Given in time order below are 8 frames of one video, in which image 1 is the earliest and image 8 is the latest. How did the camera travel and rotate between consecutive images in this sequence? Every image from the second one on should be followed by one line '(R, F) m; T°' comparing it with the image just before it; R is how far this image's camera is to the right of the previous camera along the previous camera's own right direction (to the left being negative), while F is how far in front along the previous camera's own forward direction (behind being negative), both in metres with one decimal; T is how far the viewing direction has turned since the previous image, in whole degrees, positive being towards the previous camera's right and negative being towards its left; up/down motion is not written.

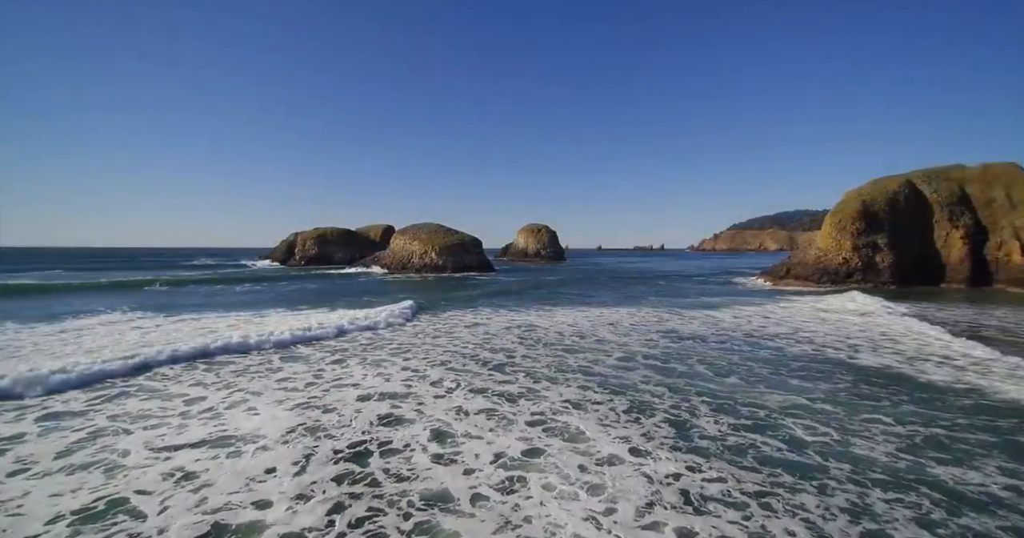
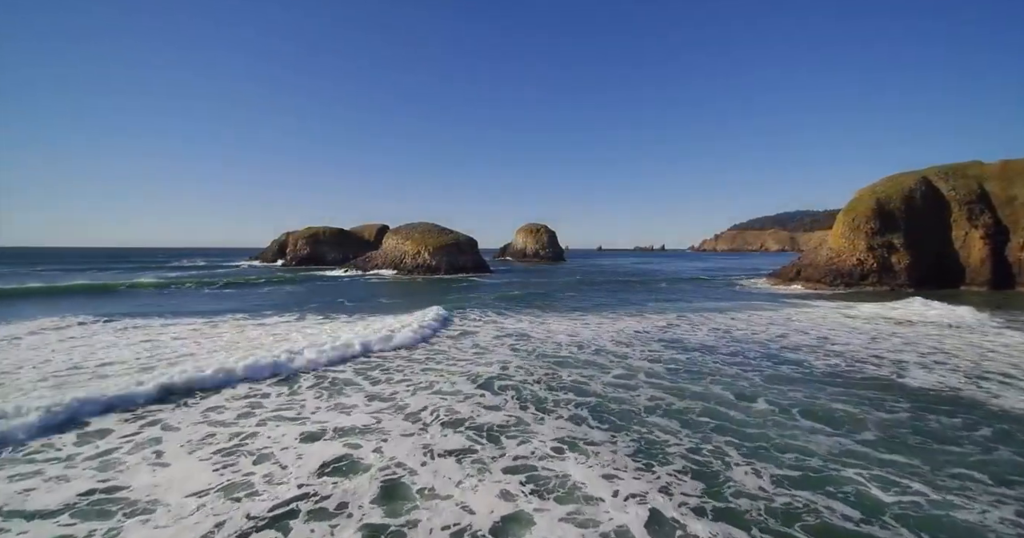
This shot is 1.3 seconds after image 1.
(+0.3, +1.8) m; 0°
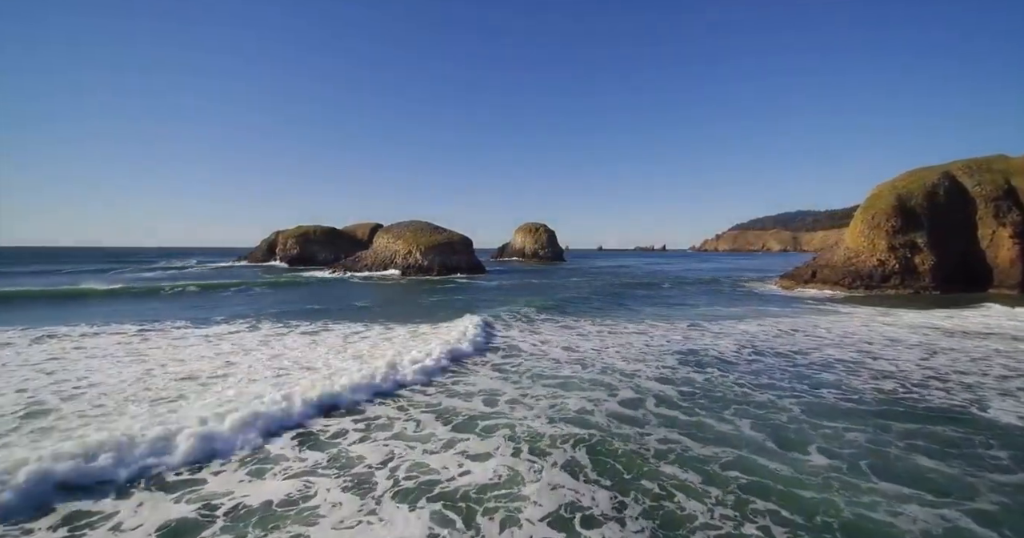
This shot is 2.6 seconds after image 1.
(+0.3, +2.2) m; 0°
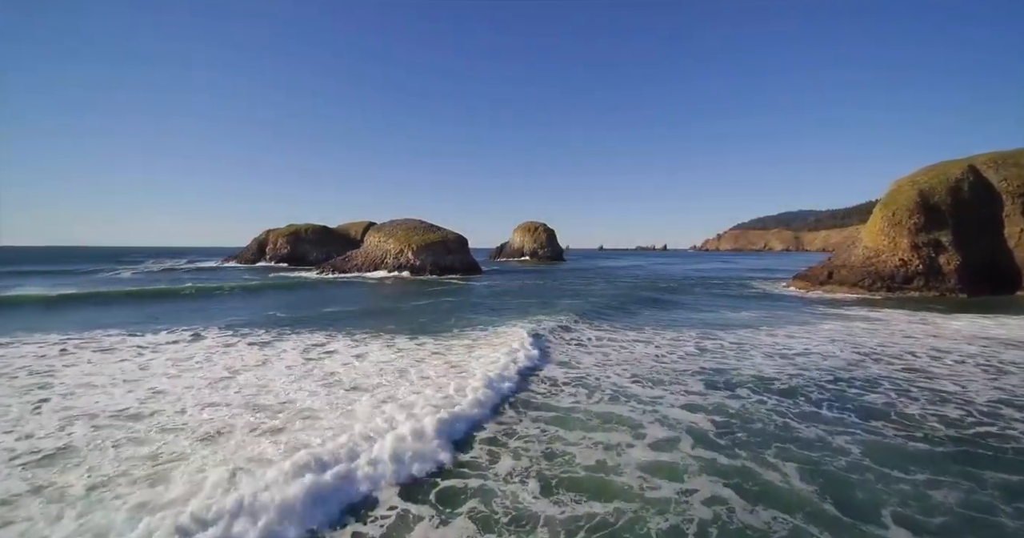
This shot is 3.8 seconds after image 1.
(+0.3, +2.0) m; 0°
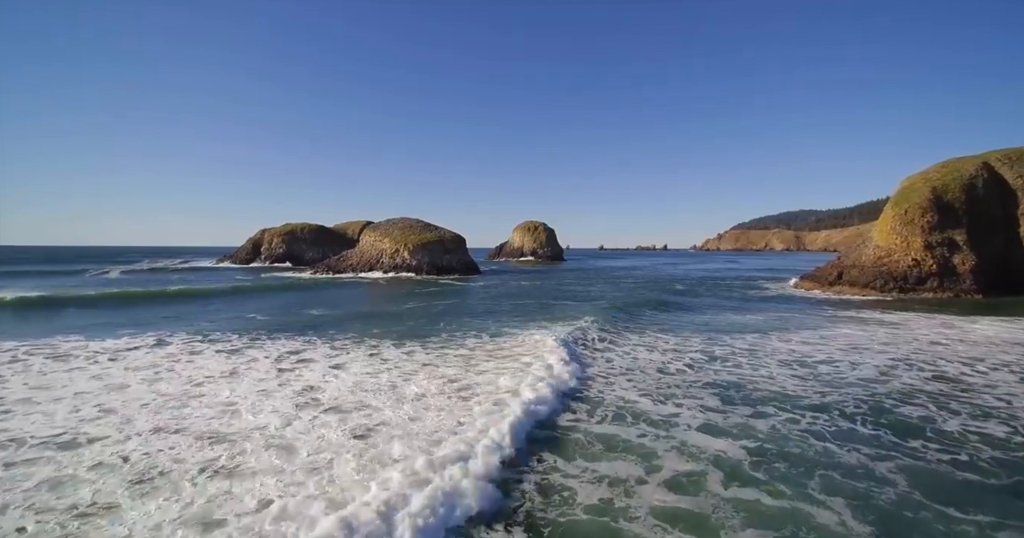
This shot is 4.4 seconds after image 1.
(+0.1, +1.0) m; 0°
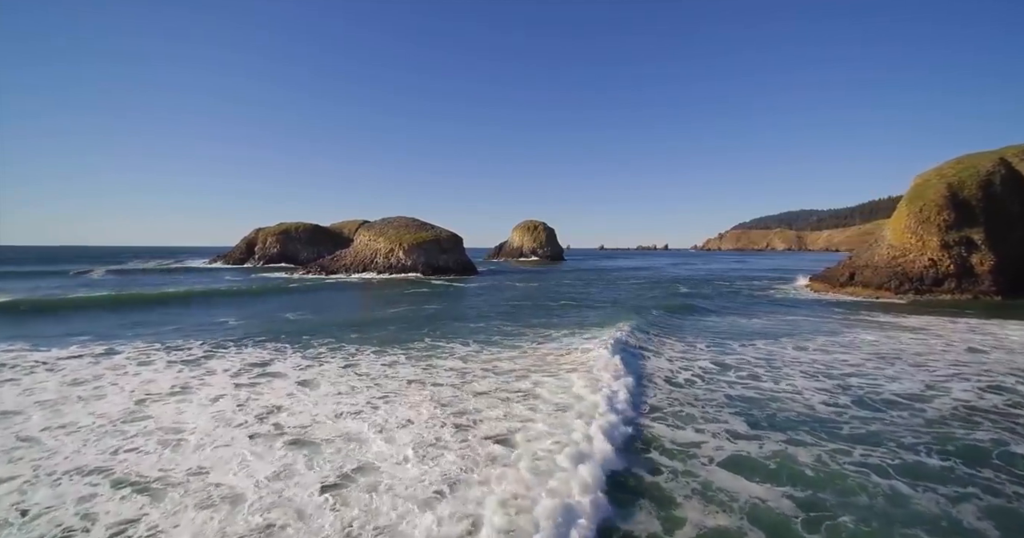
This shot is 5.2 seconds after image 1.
(+0.1, +1.2) m; 0°
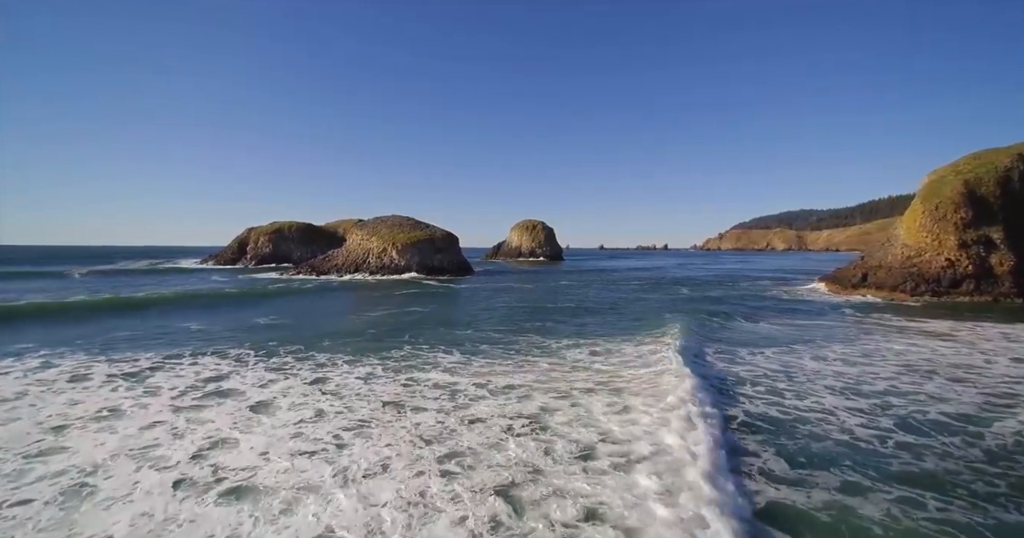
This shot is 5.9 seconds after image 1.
(+0.1, +1.3) m; 0°
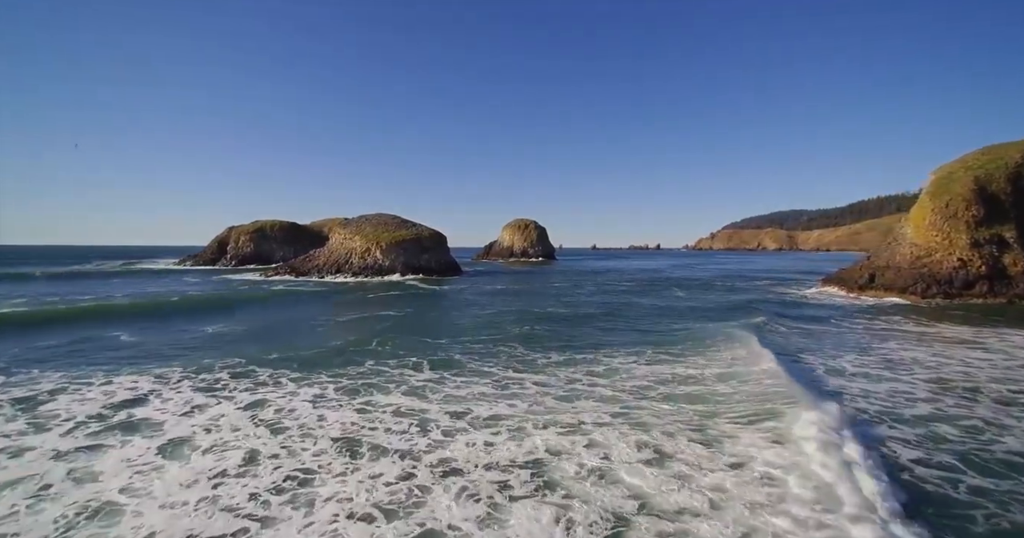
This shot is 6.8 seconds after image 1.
(+0.1, +1.5) m; +1°
